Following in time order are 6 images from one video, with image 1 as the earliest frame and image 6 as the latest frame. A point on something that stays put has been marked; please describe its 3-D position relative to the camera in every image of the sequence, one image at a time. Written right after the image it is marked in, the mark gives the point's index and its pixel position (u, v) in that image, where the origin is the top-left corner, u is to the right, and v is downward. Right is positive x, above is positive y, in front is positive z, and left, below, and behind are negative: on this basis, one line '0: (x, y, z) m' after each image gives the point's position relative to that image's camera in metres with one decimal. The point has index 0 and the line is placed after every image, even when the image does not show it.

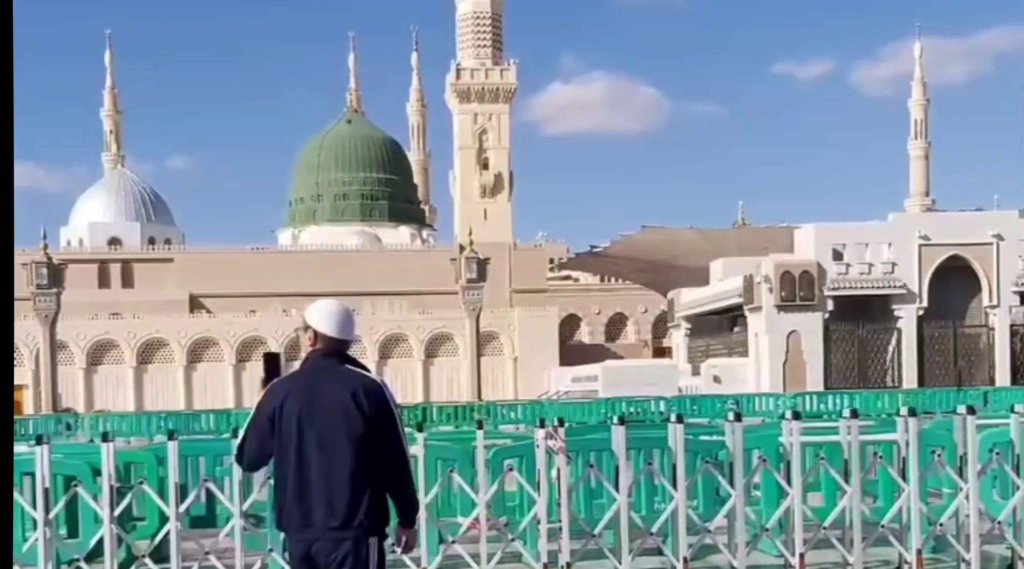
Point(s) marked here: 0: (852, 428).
0: (+2.0, -0.9, +8.8) m
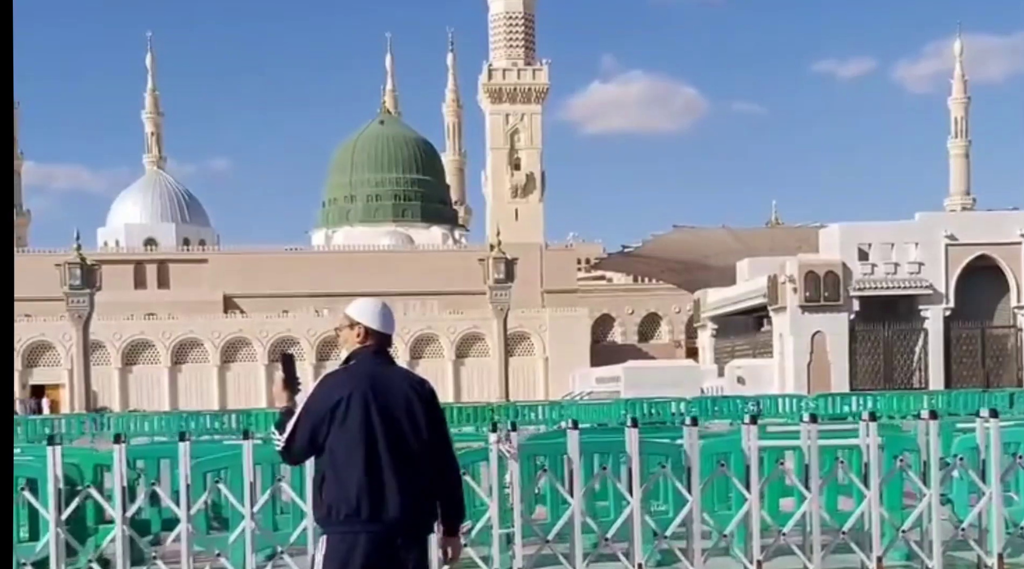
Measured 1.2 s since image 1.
0: (+1.8, -0.9, +8.8) m
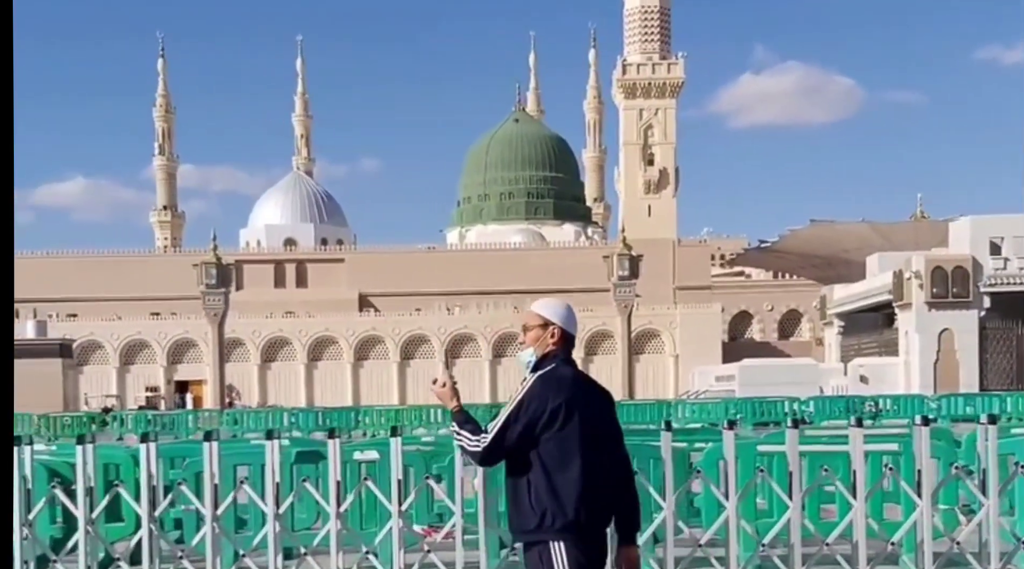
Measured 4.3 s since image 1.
0: (+1.6, -0.9, +8.5) m
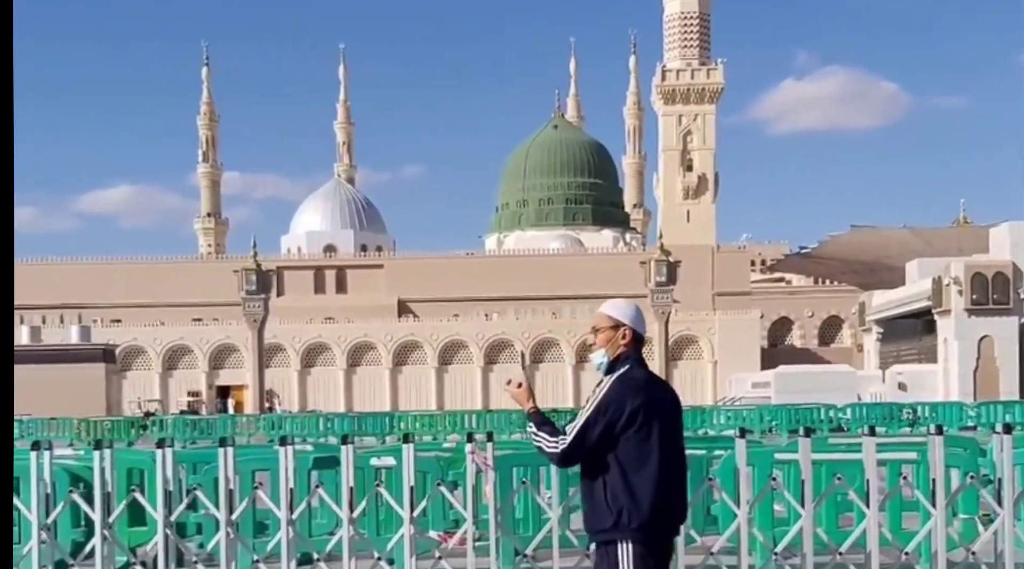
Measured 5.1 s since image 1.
0: (+1.7, -0.9, +8.5) m
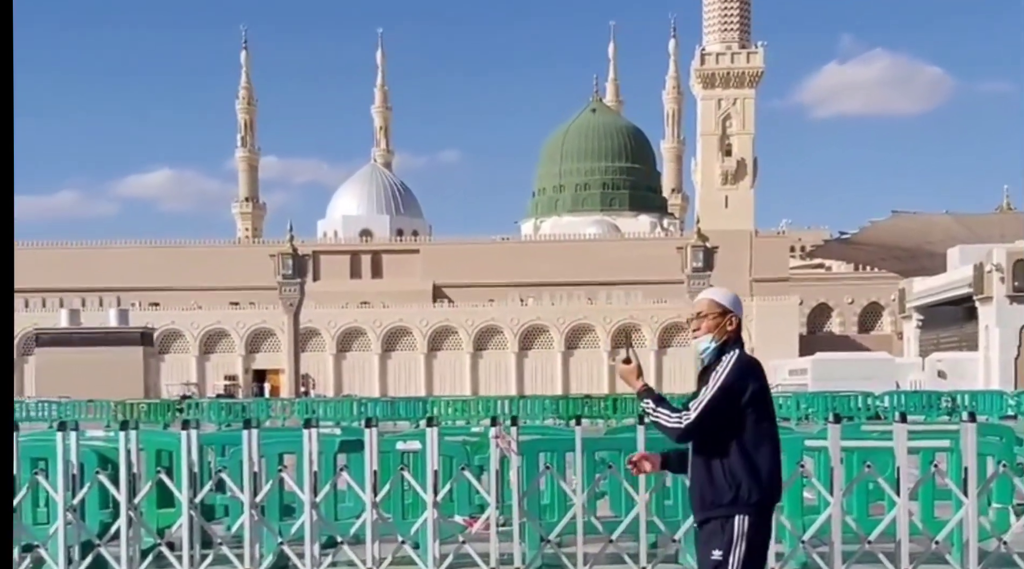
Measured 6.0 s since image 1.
0: (+1.8, -0.8, +8.3) m
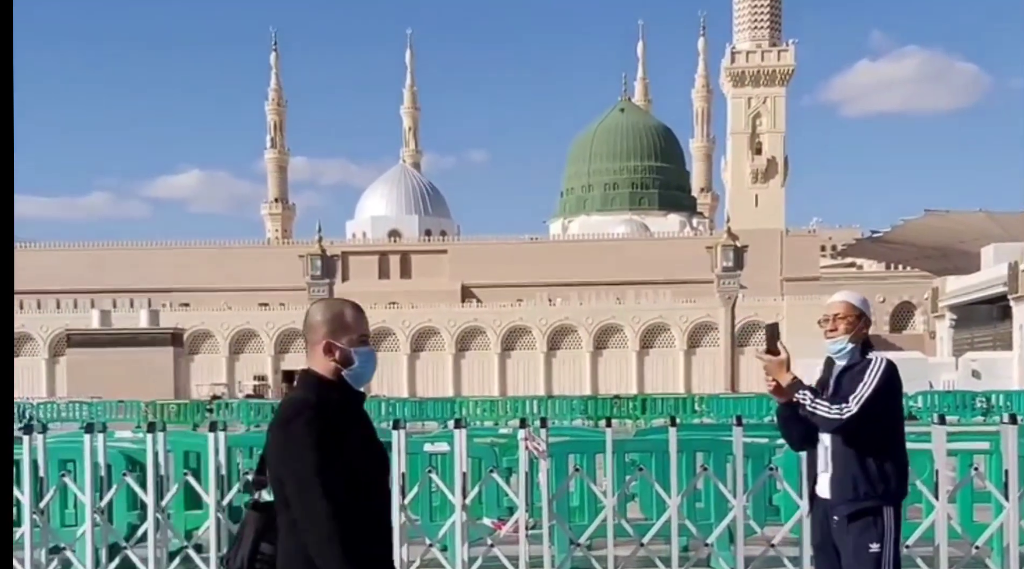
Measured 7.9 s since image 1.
0: (+2.0, -0.8, +8.1) m
